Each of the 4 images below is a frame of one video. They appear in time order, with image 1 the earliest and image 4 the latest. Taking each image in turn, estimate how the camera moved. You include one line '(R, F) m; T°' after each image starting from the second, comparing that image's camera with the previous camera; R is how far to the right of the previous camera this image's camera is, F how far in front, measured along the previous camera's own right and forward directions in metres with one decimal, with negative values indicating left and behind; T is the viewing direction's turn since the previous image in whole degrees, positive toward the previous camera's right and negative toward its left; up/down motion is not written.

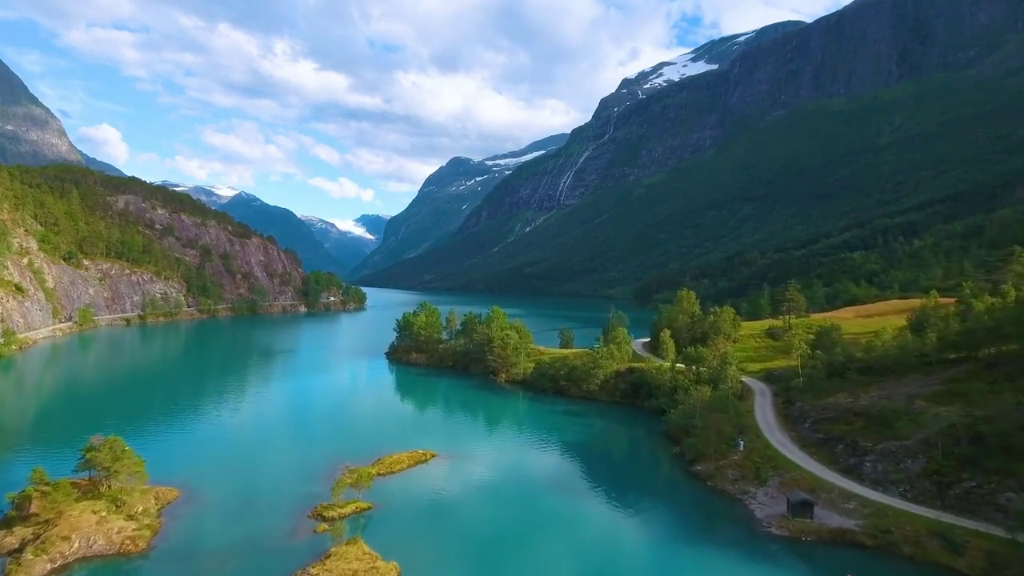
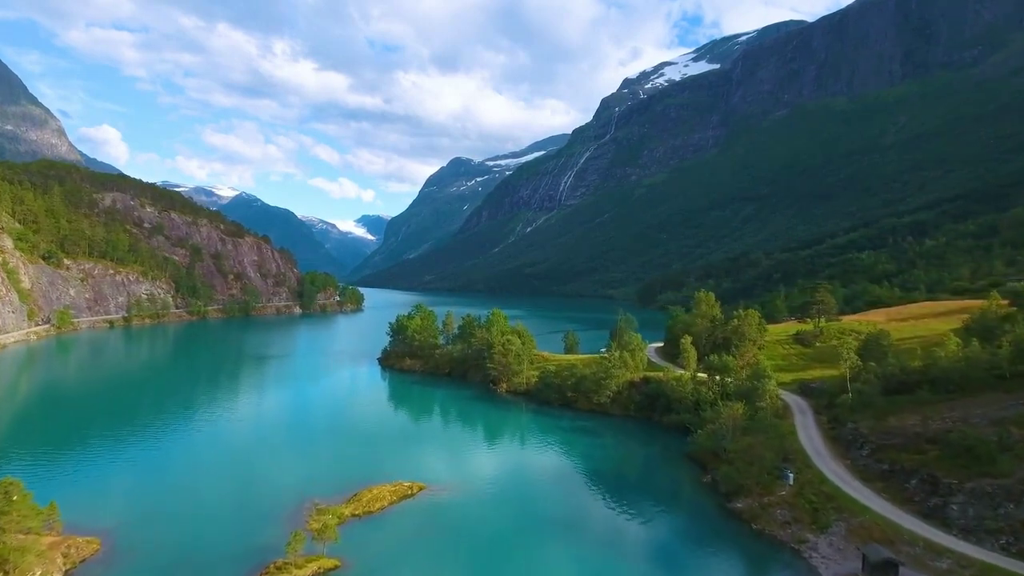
(-0.2, +6.2) m; 0°
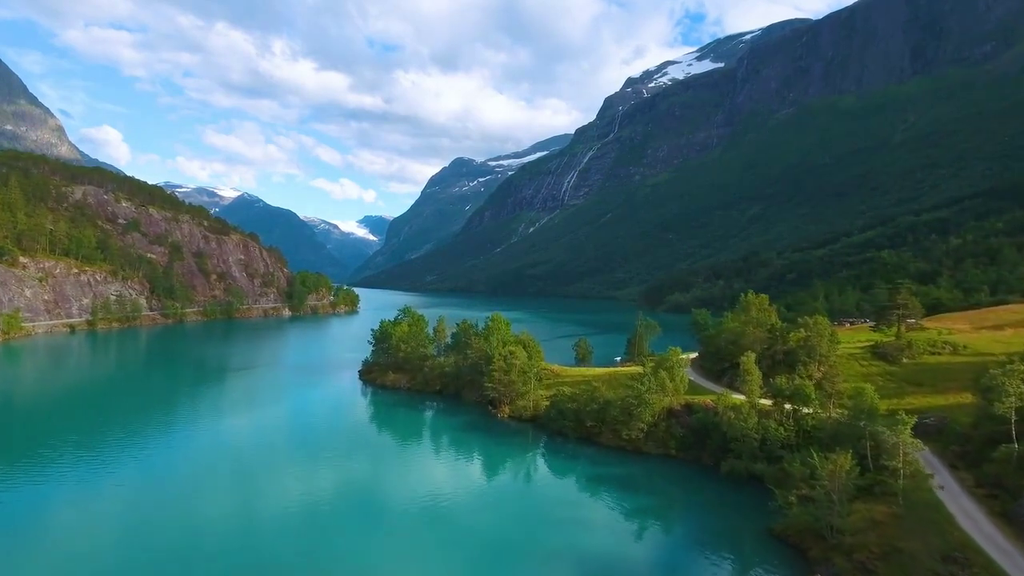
(-0.2, +12.5) m; 0°
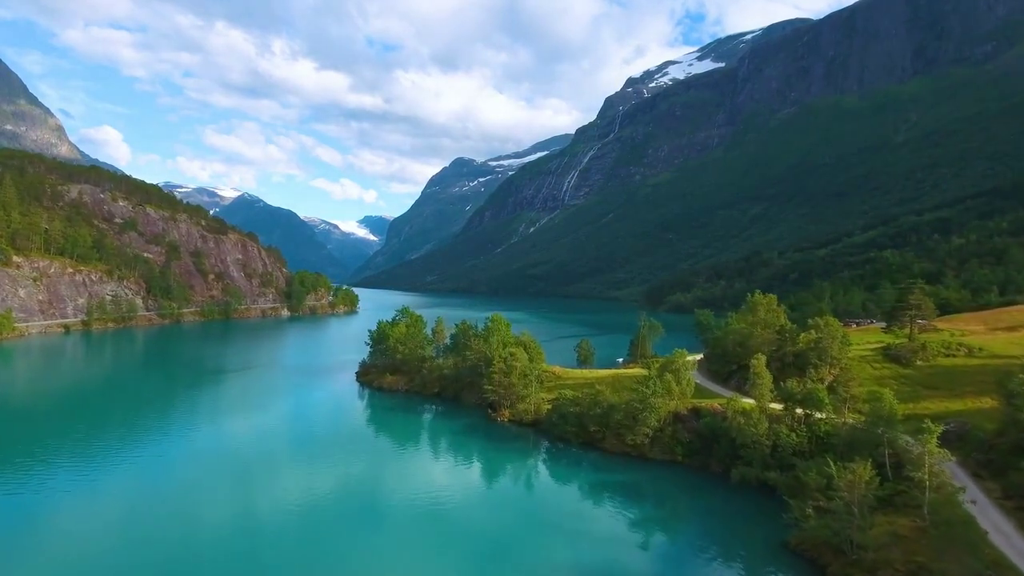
(0.0, +1.5) m; 0°
